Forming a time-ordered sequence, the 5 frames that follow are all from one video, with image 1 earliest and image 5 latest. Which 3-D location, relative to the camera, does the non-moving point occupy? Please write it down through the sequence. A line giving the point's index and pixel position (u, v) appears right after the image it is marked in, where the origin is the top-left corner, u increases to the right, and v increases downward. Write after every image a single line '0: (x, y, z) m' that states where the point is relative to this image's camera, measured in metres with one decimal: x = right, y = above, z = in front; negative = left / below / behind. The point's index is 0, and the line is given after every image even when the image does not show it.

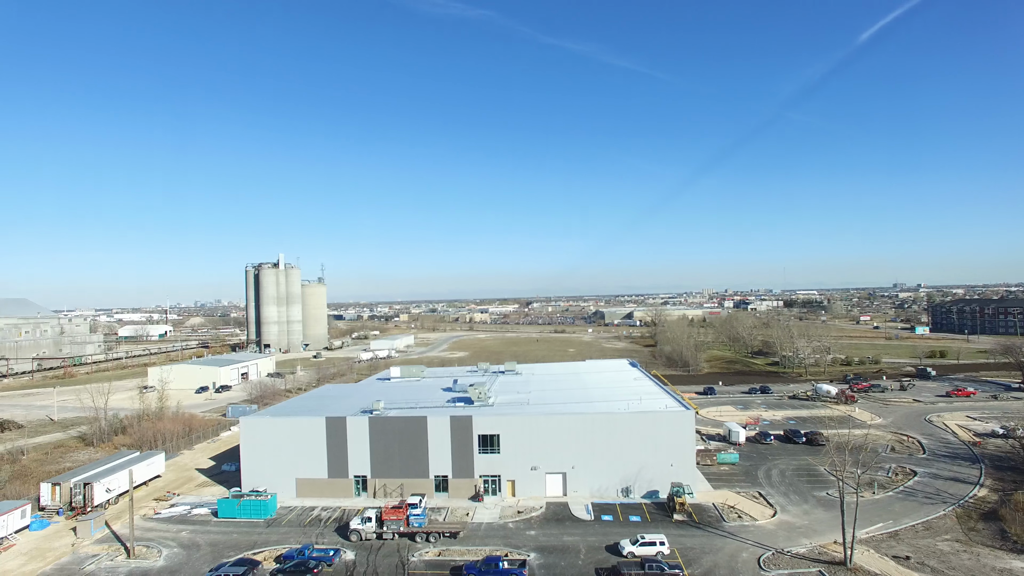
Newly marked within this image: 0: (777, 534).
0: (+9.0, -8.4, +19.1) m
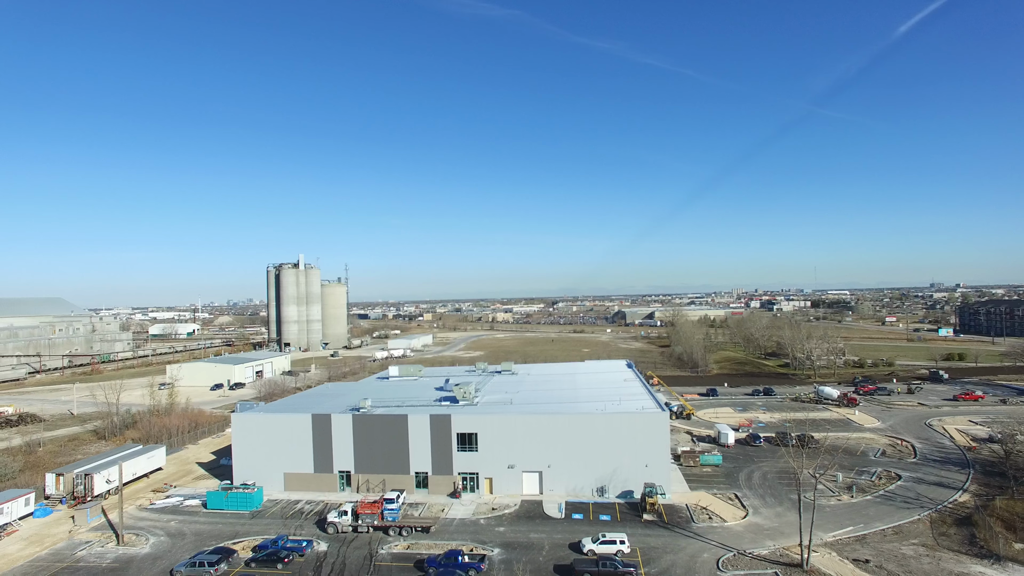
0: (+7.9, -8.5, +19.3) m
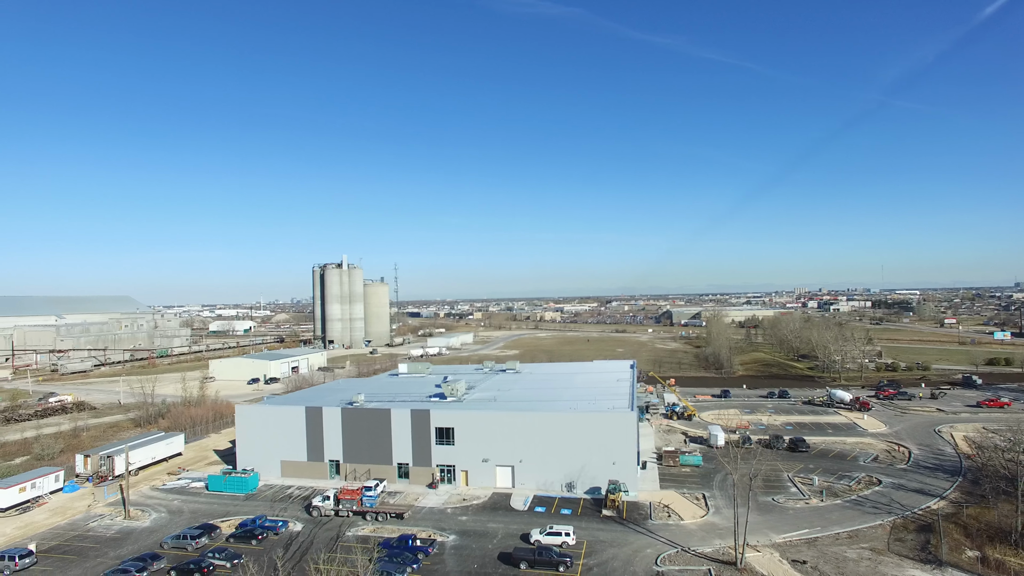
0: (+6.3, -8.6, +19.7) m
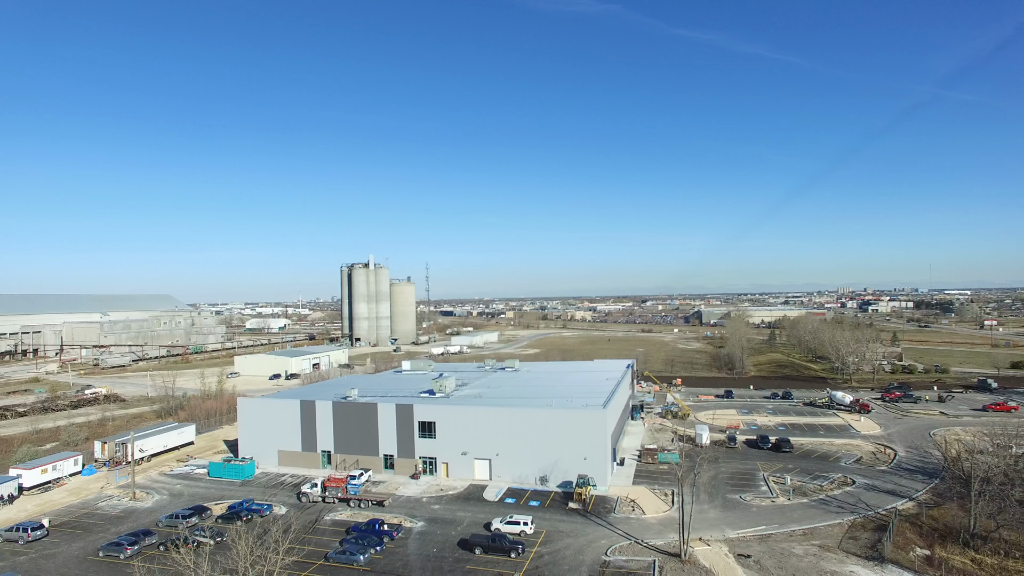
0: (+5.0, -8.7, +20.4) m
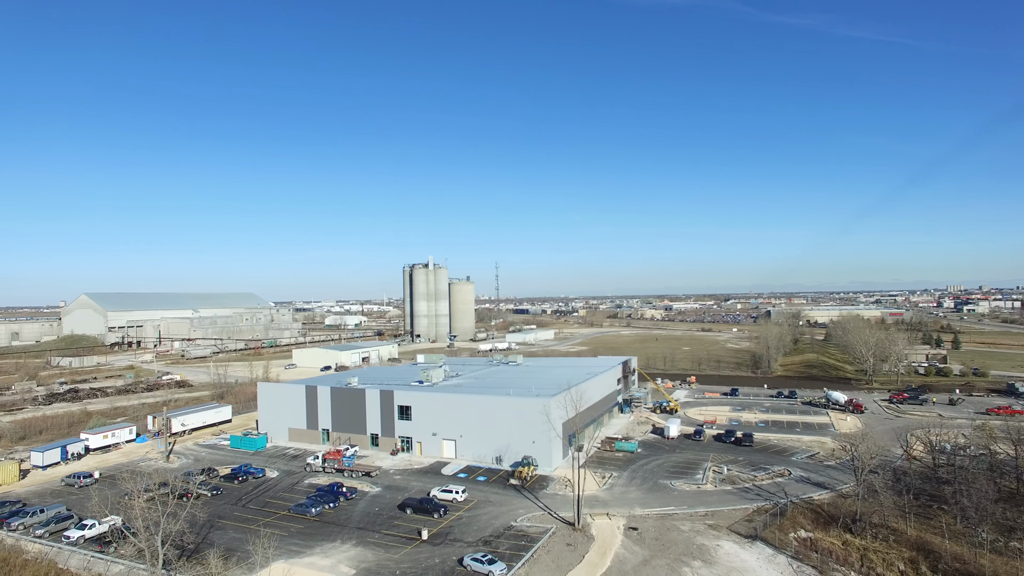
0: (+2.4, -8.7, +23.0) m
